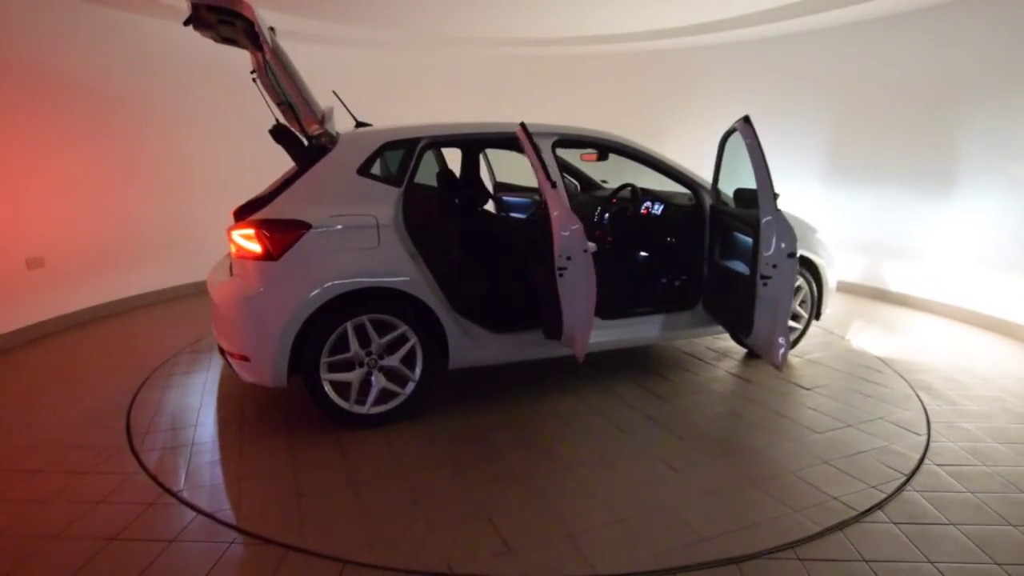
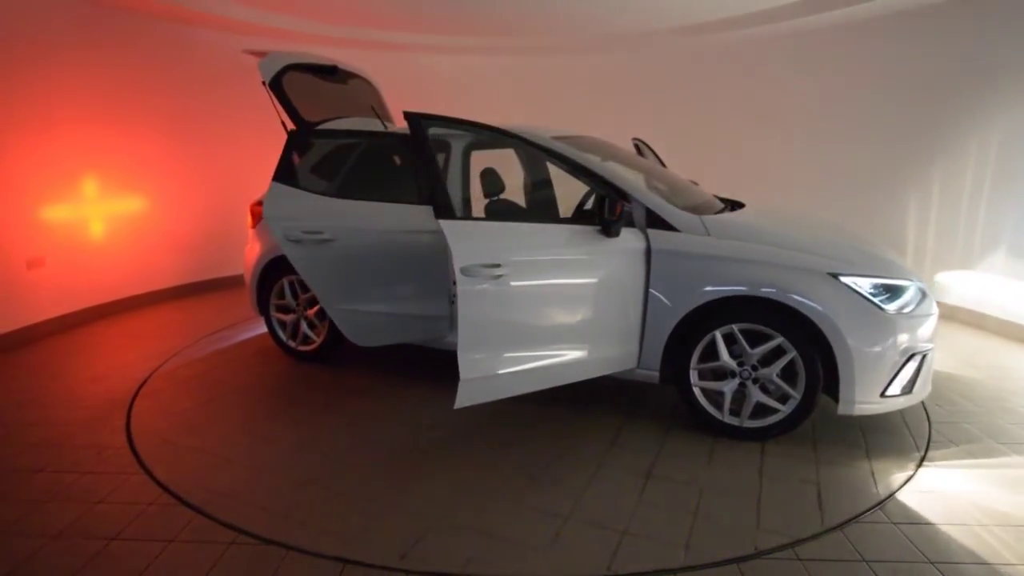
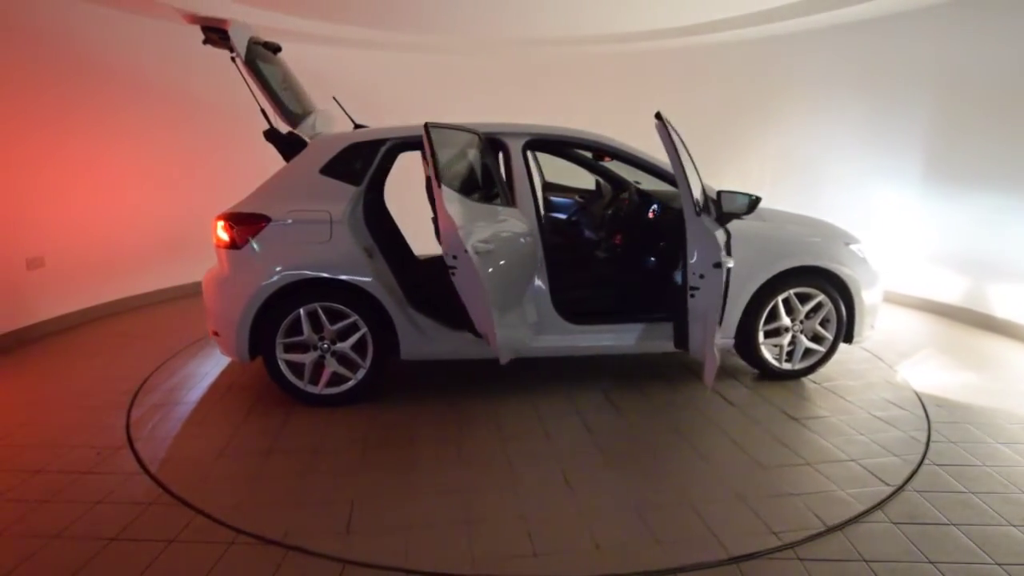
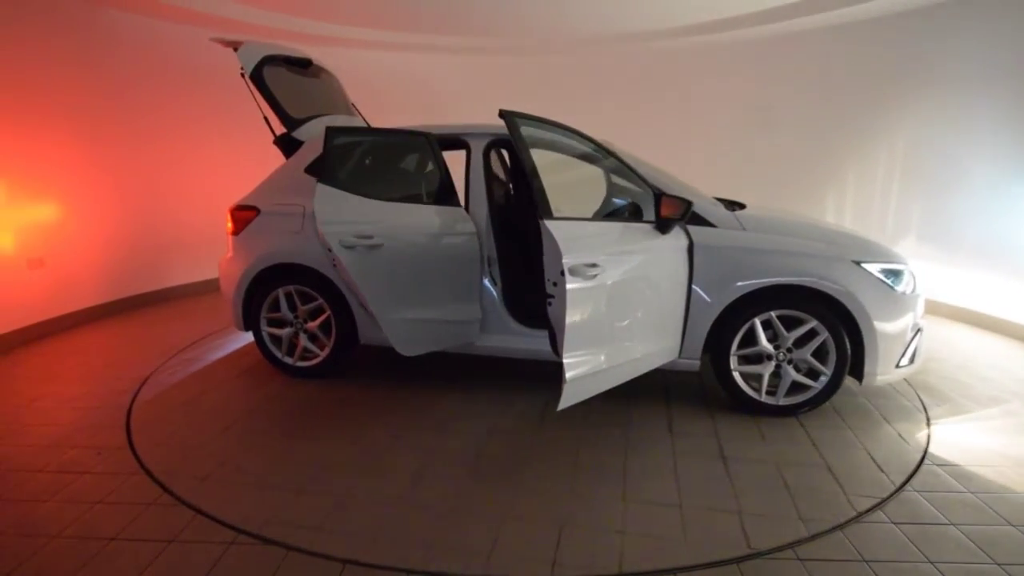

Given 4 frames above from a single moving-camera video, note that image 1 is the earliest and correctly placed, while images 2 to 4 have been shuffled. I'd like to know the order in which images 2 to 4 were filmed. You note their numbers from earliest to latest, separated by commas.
3, 4, 2
